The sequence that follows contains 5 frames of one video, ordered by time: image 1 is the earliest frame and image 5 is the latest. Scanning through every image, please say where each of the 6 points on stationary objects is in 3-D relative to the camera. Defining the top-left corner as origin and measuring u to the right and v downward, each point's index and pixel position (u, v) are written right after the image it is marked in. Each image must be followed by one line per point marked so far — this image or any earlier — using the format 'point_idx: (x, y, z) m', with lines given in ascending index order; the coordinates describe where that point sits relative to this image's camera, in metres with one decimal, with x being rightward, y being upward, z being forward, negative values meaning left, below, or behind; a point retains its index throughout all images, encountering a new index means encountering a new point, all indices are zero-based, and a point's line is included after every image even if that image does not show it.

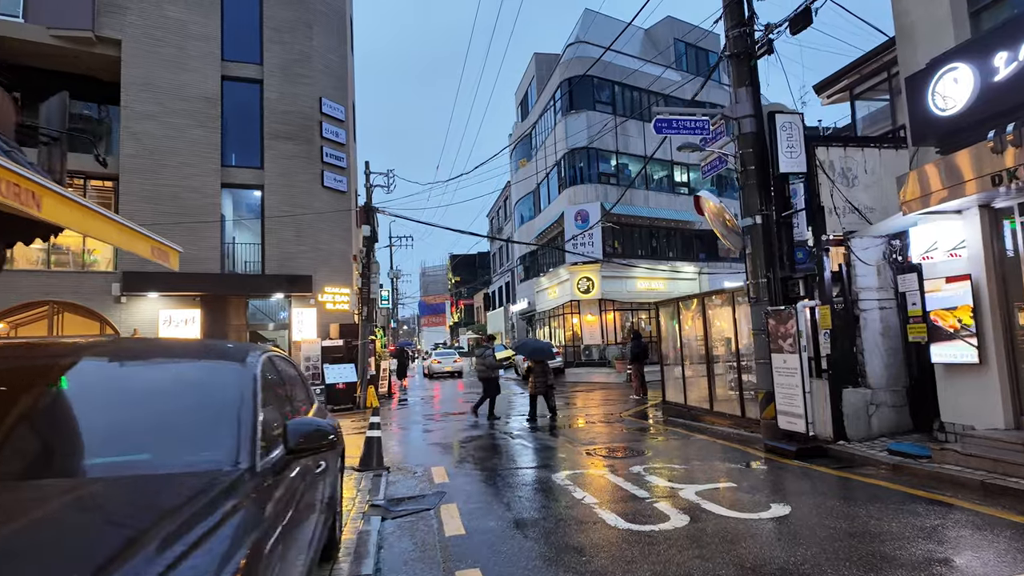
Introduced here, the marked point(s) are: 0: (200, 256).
0: (-10.0, +1.0, +18.7) m
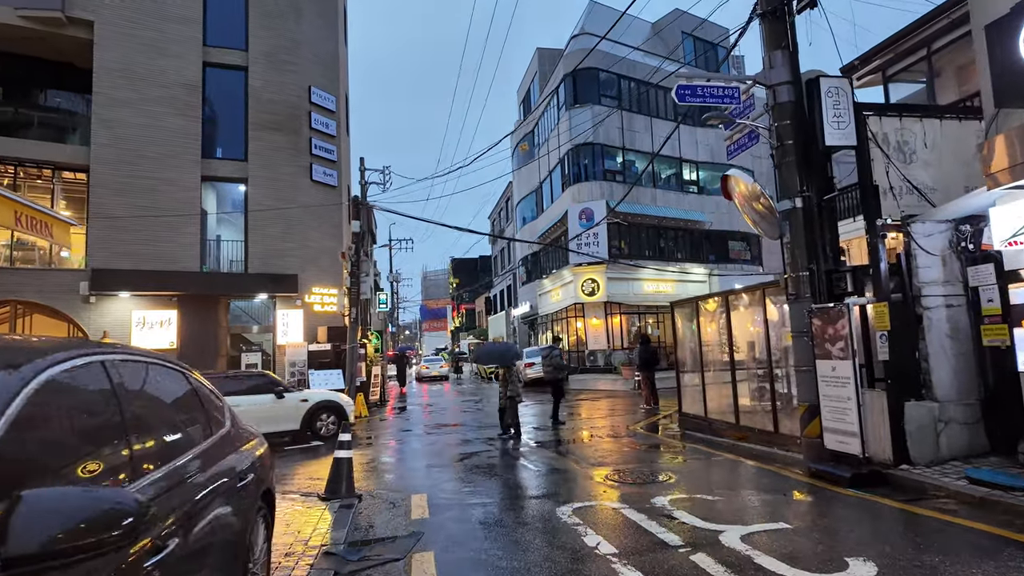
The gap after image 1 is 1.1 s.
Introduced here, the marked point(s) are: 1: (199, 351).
0: (-10.0, +1.0, +17.4) m
1: (-9.3, -1.9, +17.5) m
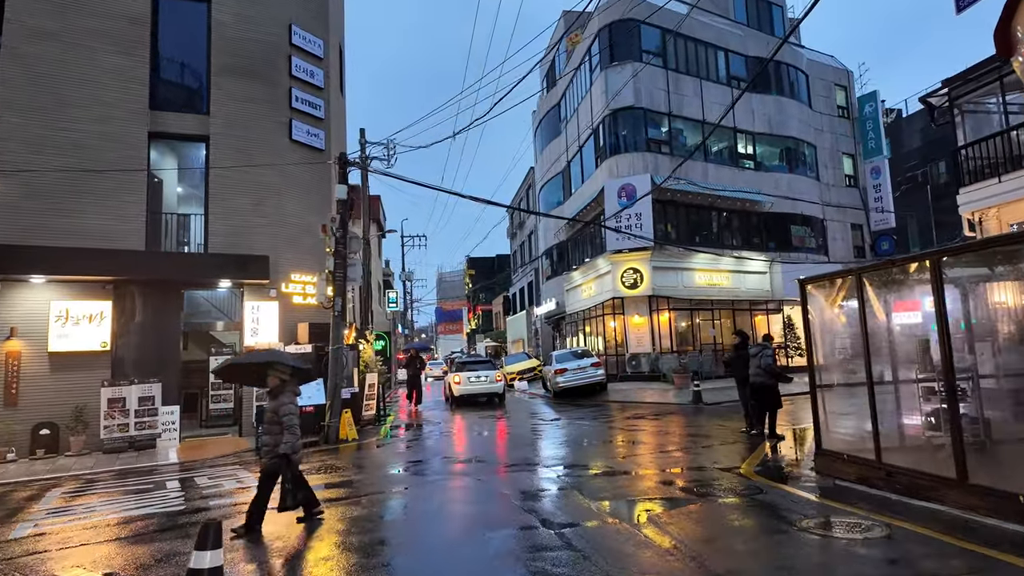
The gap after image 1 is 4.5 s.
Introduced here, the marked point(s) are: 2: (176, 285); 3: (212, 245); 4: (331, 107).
0: (-9.2, +1.4, +13.6) m
1: (-8.6, -1.5, +13.6) m
2: (-8.1, +0.1, +14.0) m
3: (-7.4, +1.1, +14.5) m
4: (-5.5, +5.5, +17.7) m
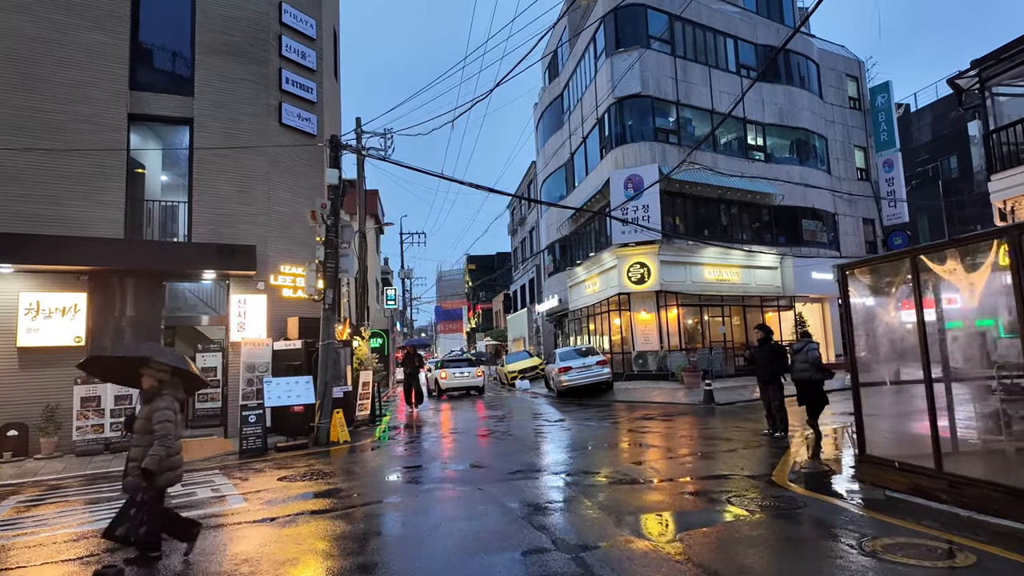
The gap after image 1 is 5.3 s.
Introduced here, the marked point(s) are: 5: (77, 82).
0: (-9.1, +1.6, +12.7) m
1: (-8.5, -1.3, +12.7) m
2: (-8.0, +0.3, +13.2) m
3: (-7.4, +1.3, +13.6) m
4: (-5.4, +5.7, +16.8) m
5: (-9.6, +4.5, +12.9) m
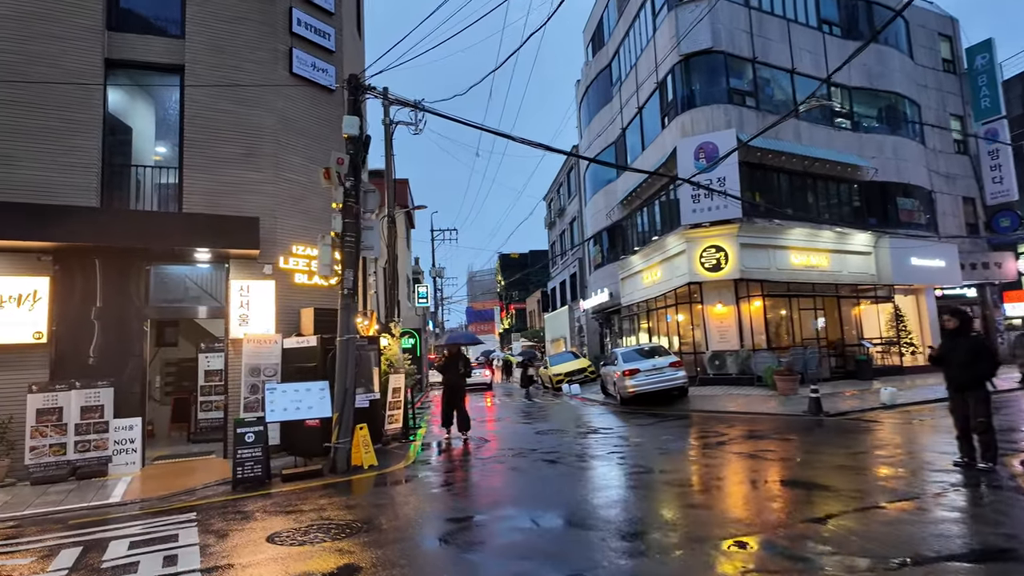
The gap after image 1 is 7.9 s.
0: (-7.9, +1.9, +10.2) m
1: (-7.3, -1.1, +10.2) m
2: (-6.8, +0.6, +10.6) m
3: (-6.1, +1.6, +11.0) m
4: (-4.0, +6.0, +14.1) m
5: (-8.4, +4.8, +10.4) m
